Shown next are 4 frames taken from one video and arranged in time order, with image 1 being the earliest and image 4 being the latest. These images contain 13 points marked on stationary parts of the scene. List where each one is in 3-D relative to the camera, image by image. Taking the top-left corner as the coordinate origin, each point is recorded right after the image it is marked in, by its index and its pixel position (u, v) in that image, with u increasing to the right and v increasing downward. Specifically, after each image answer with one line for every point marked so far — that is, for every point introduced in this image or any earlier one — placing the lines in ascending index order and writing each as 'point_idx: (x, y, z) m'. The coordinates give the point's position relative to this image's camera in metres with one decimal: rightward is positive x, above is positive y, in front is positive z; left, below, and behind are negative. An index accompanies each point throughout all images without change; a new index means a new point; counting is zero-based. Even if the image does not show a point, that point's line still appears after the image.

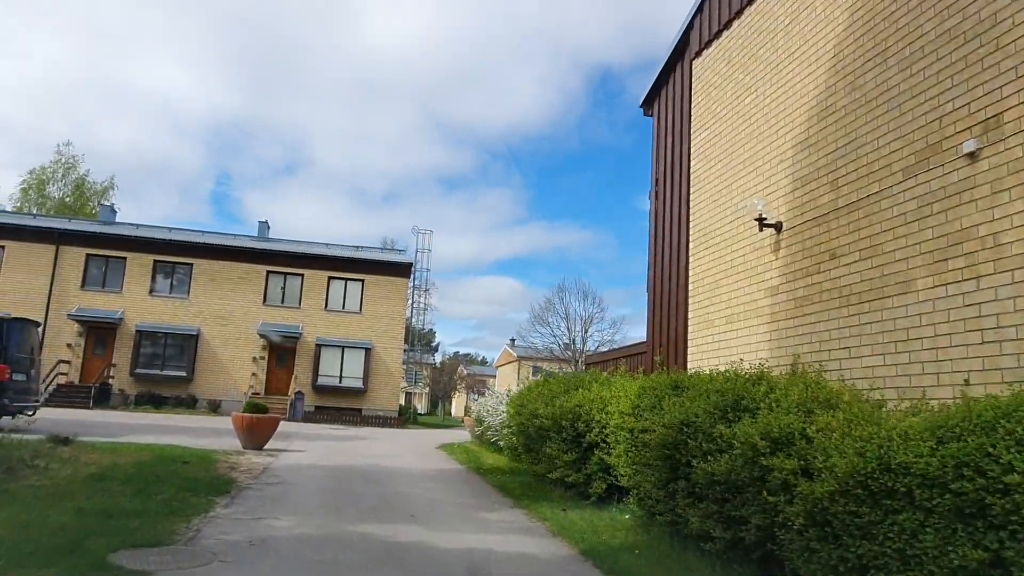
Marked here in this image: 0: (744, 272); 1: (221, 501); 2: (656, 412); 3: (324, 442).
0: (+2.9, +0.2, +9.3) m
1: (-3.3, -2.4, +8.3) m
2: (+1.5, -1.2, +7.5) m
3: (-4.7, -3.9, +18.6) m
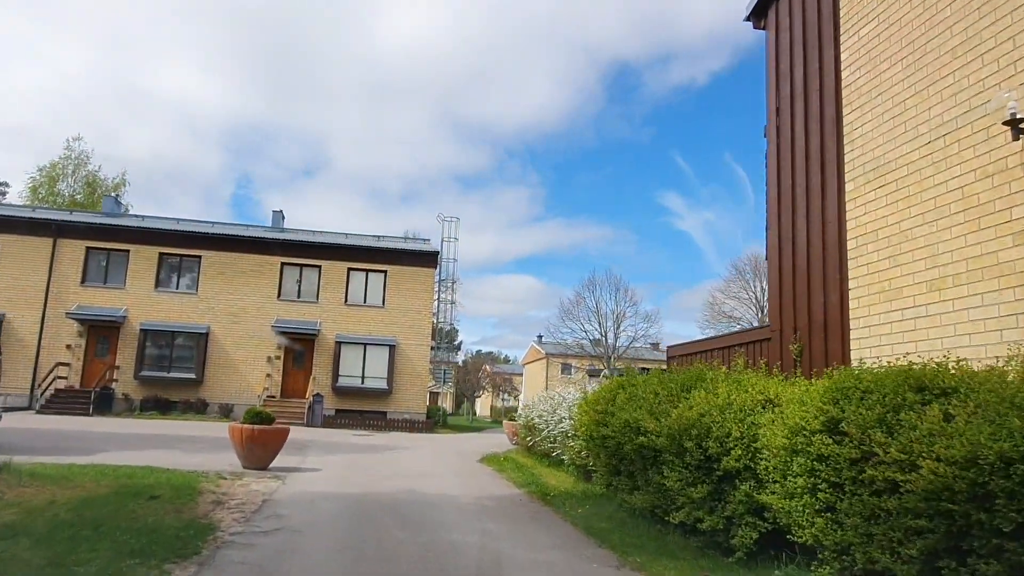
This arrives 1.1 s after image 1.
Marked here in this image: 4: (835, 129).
0: (+3.7, +0.6, +6.2) m
1: (-2.4, -2.1, +5.4) m
2: (+2.3, -0.8, +4.5) m
3: (-3.5, -3.5, +15.7) m
4: (+3.5, +1.7, +8.1) m
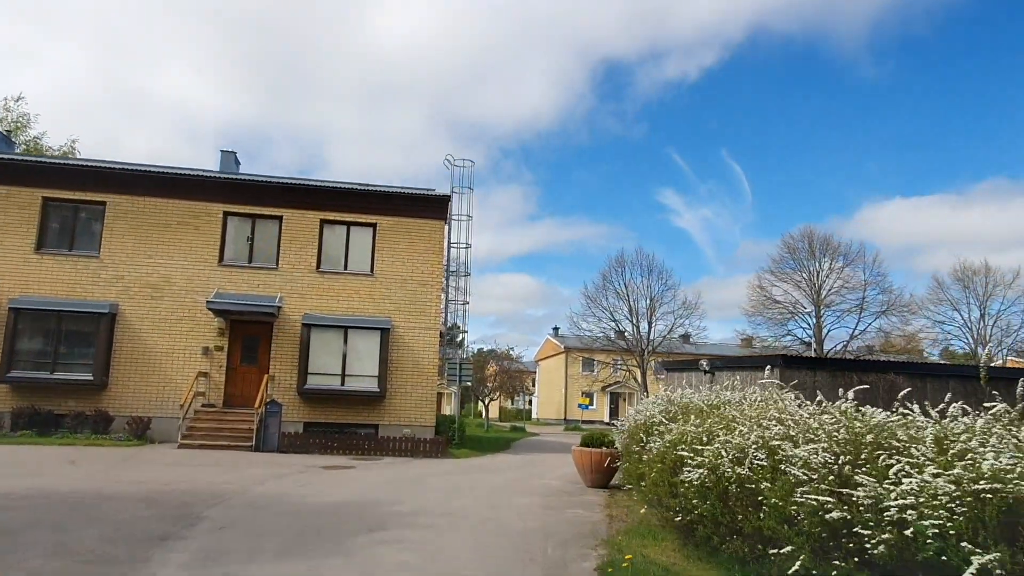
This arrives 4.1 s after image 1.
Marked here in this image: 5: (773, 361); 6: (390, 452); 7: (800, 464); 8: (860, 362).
0: (+5.1, +1.8, -3.2) m
1: (-1.0, -0.9, -4.0) m
2: (+3.6, +0.4, -4.9) m
3: (-2.2, -2.4, +6.4) m
4: (+4.8, +3.0, -1.3) m
5: (+5.6, -1.6, +16.1) m
6: (-3.1, -4.2, +19.3) m
7: (+1.9, -1.2, +4.7) m
8: (+7.6, -1.6, +16.3) m
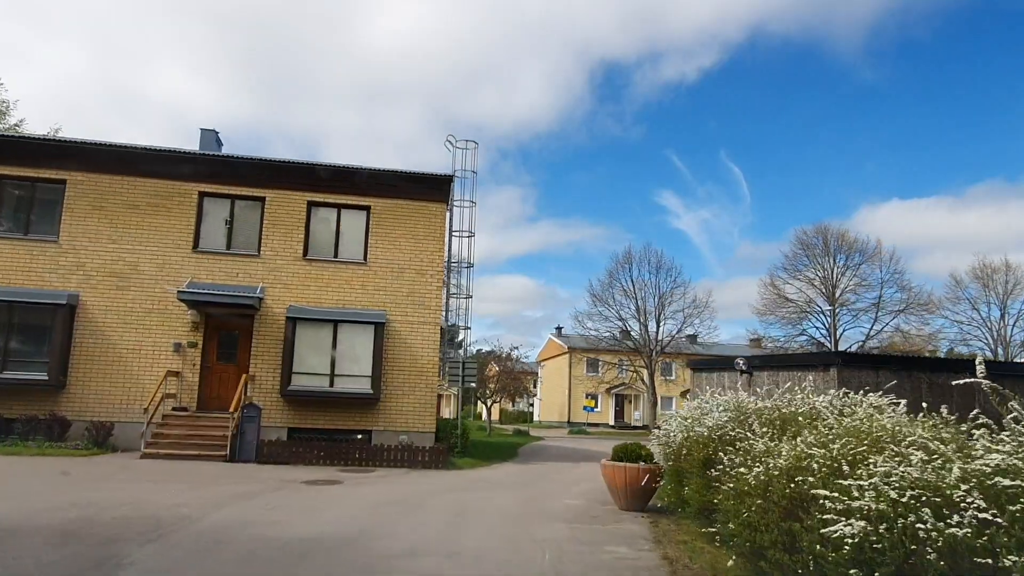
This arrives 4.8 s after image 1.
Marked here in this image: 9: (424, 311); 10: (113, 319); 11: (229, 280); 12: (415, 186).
0: (+5.3, +2.1, -5.4) m
1: (-0.7, -0.6, -6.3) m
2: (+3.9, +0.7, -7.2) m
3: (-1.9, -2.1, +4.1) m
4: (+5.1, +3.2, -3.5) m
5: (+5.9, -1.3, +13.8) m
6: (-2.9, -3.9, +17.0) m
7: (+2.2, -0.9, +2.5) m
8: (+7.8, -1.4, +14.0) m
9: (-2.4, -0.6, +19.5) m
10: (-9.7, -0.7, +18.2) m
11: (-7.2, +0.2, +18.9) m
12: (-2.7, +2.8, +19.9) m
